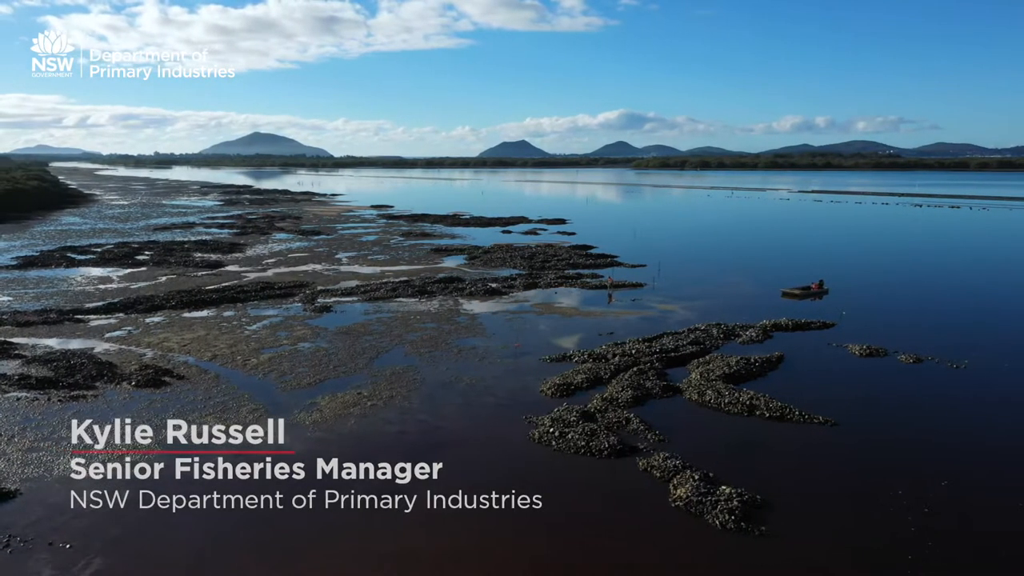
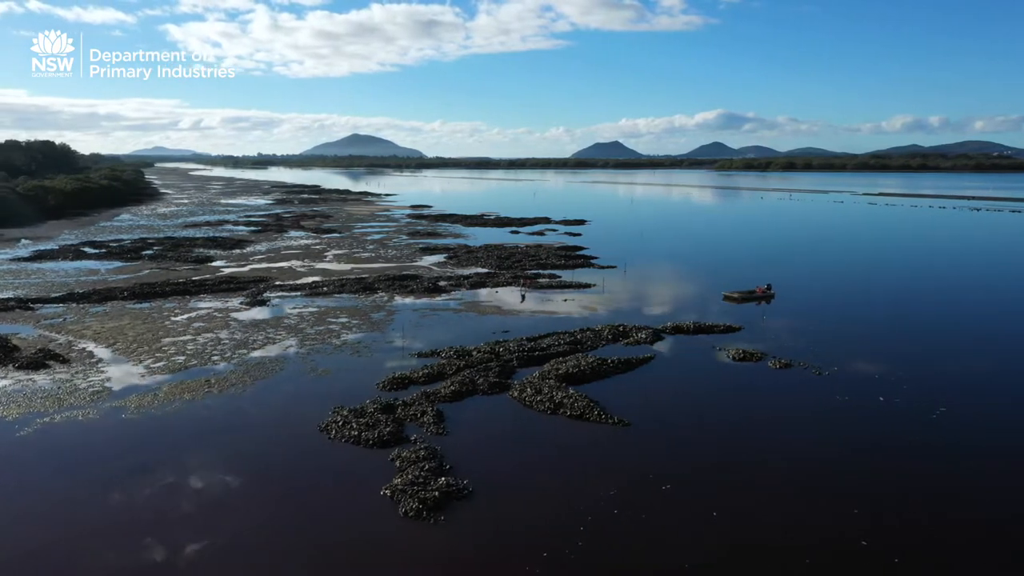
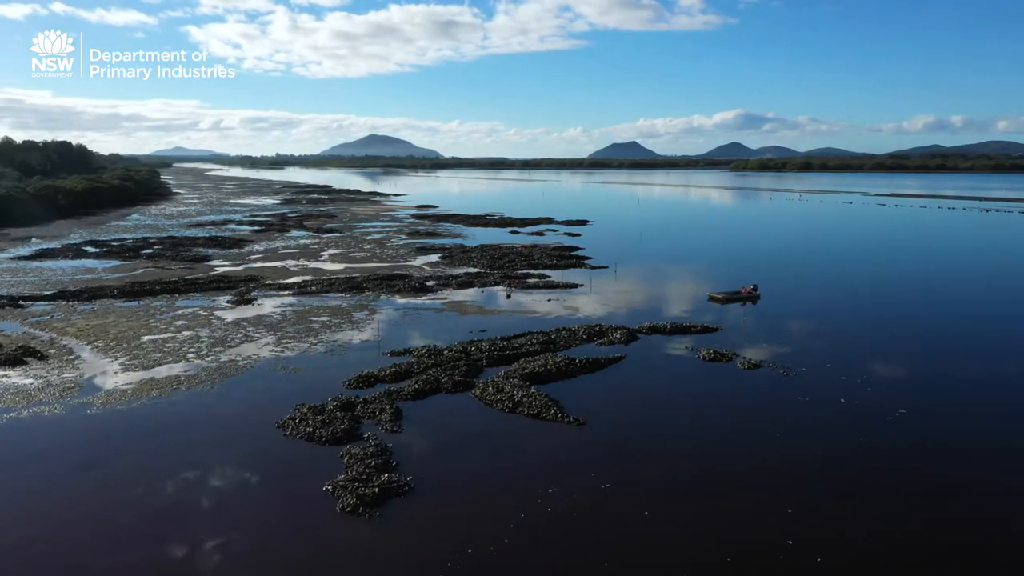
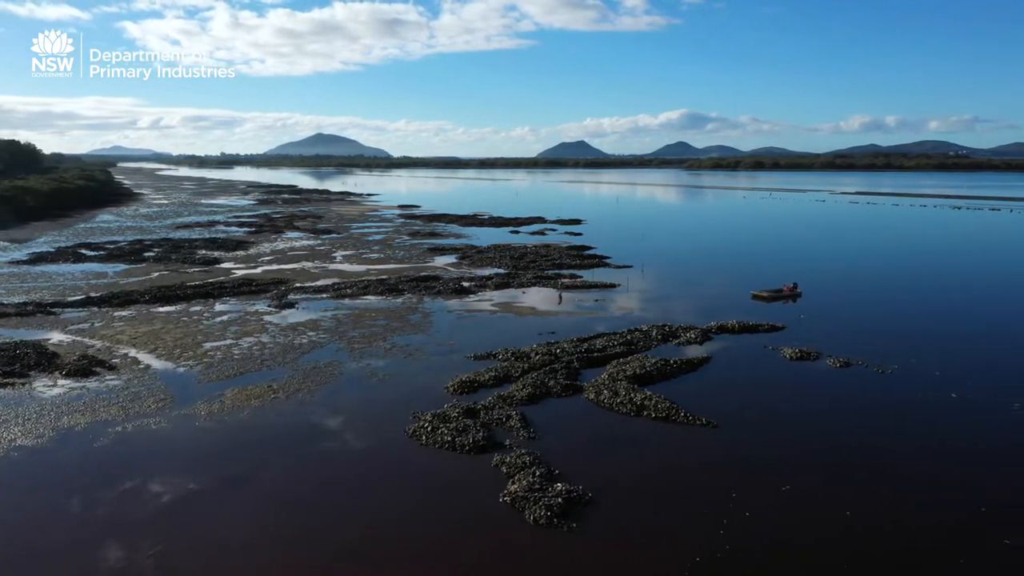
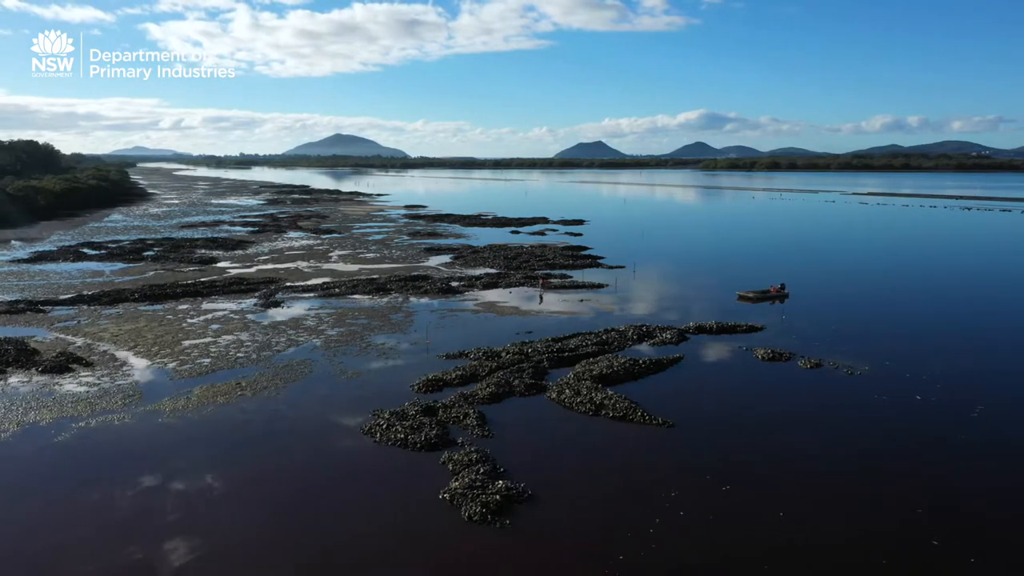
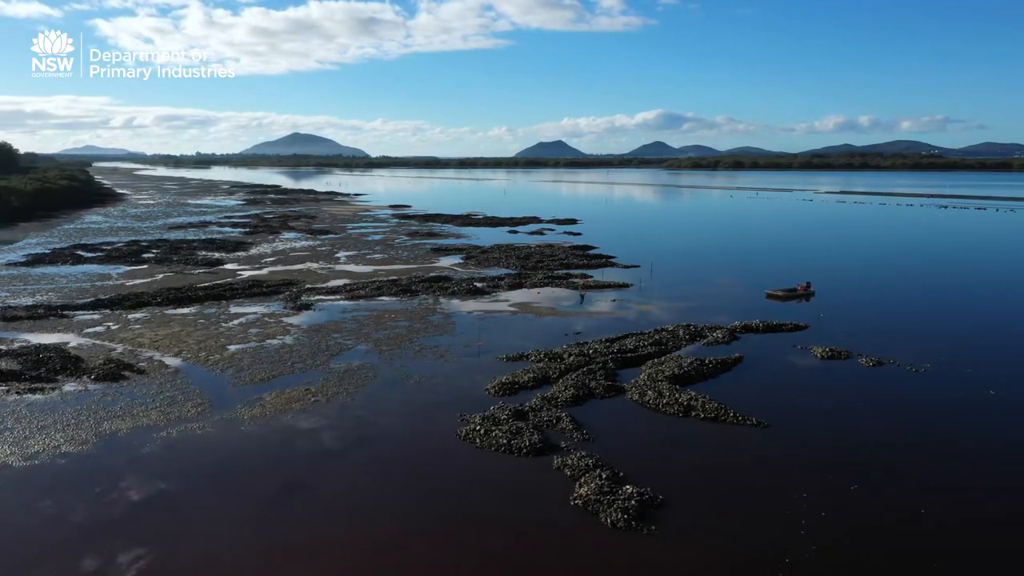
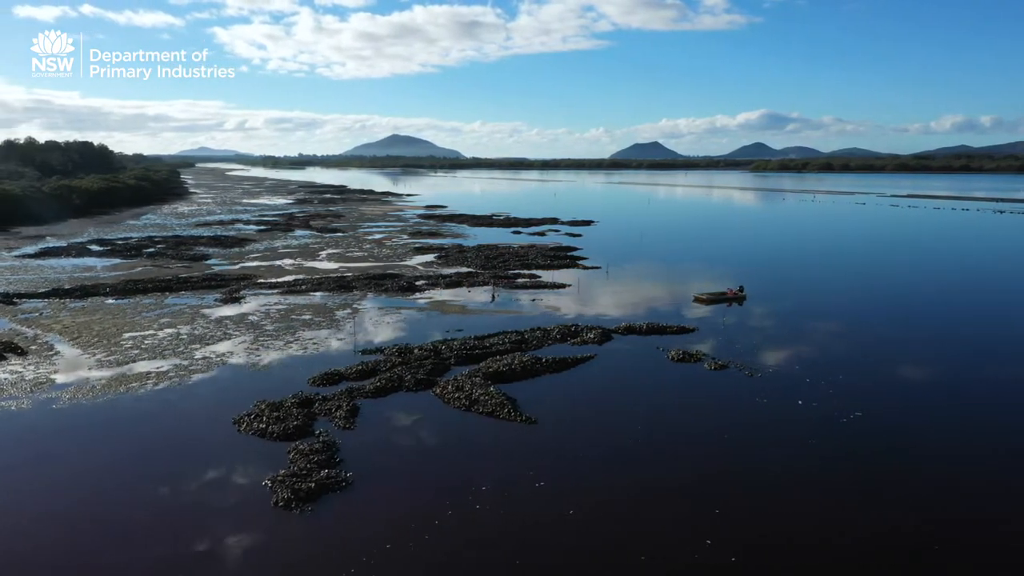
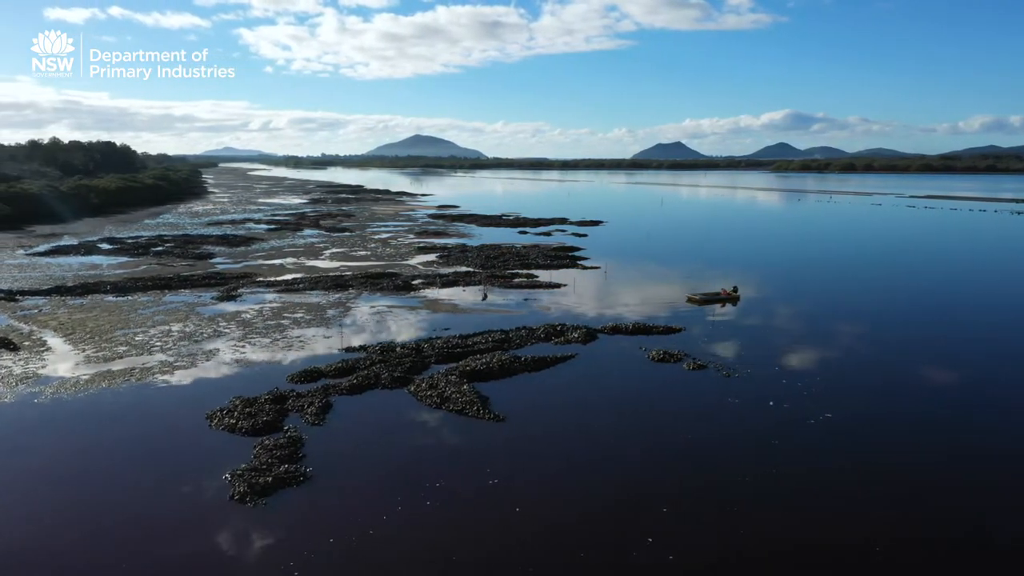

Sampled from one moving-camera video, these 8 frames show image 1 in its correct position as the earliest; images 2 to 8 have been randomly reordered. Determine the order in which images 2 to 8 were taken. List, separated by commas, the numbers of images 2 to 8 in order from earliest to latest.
6, 4, 5, 2, 3, 7, 8
